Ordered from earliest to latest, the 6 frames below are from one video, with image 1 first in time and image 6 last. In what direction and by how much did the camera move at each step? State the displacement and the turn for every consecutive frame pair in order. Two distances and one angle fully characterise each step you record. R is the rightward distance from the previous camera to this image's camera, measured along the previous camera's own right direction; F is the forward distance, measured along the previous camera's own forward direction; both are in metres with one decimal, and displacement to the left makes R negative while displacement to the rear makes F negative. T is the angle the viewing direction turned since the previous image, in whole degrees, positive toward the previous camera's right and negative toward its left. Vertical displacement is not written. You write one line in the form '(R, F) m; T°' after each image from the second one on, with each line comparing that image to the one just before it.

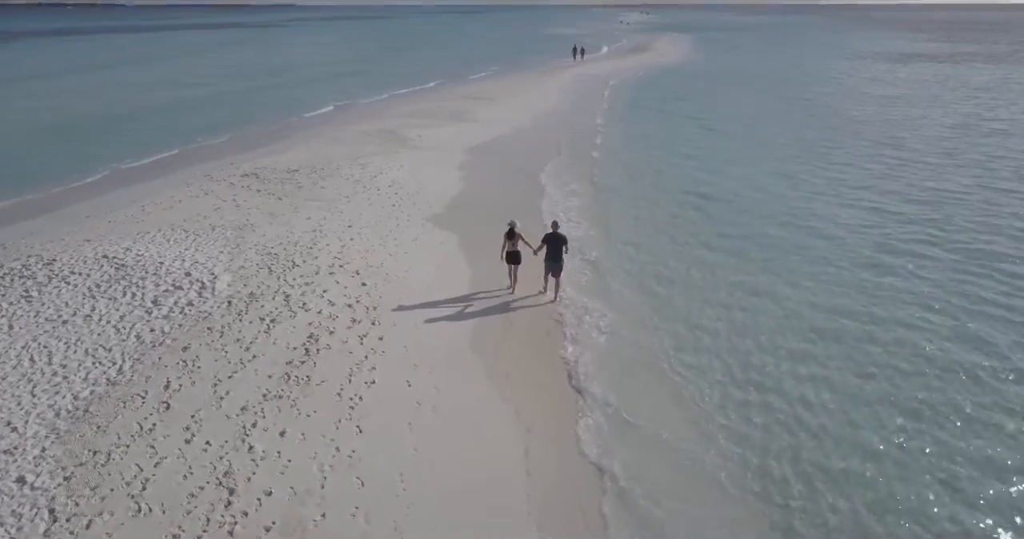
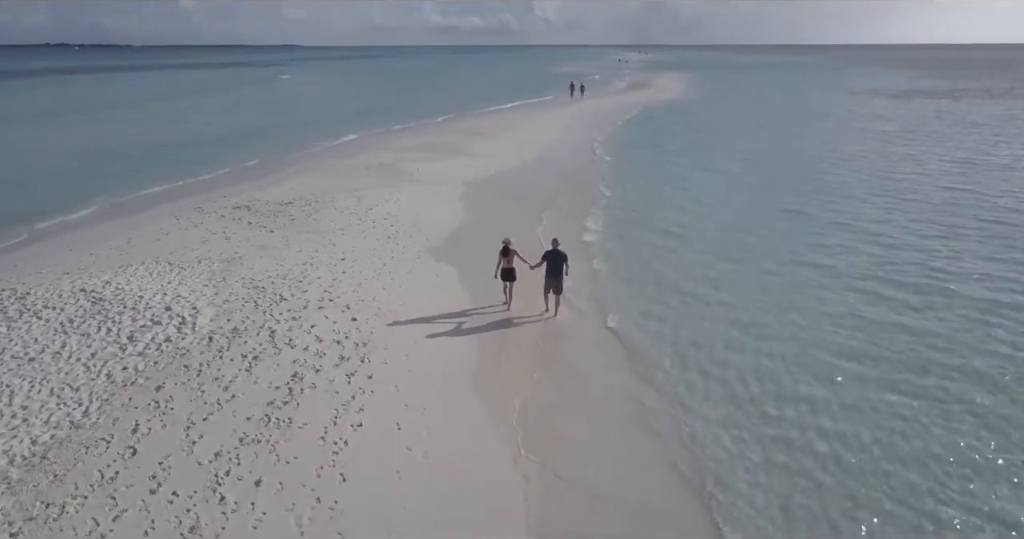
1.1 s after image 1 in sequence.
(0.0, +0.6) m; 0°
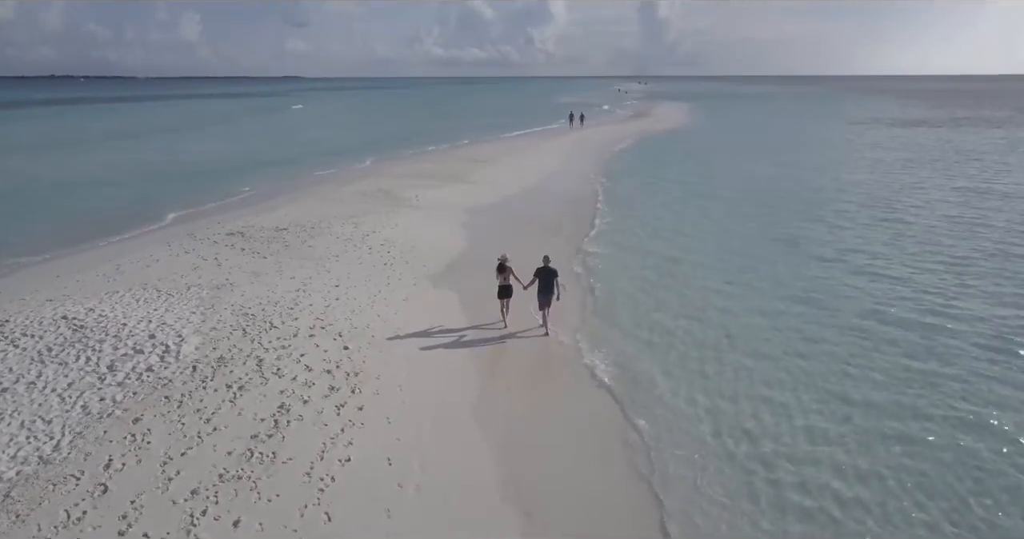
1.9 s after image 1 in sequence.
(0.0, +0.4) m; 0°
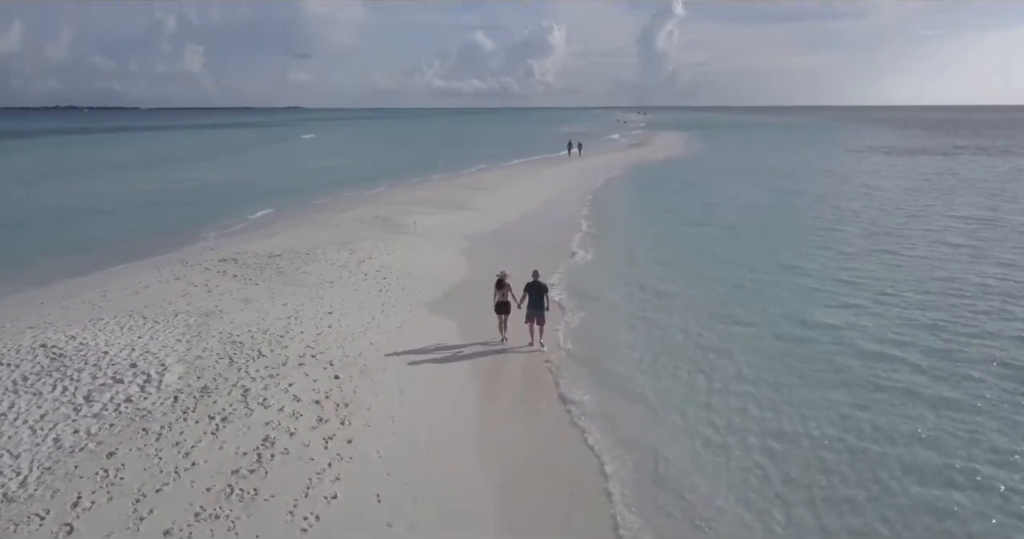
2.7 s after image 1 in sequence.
(0.0, +0.4) m; 0°
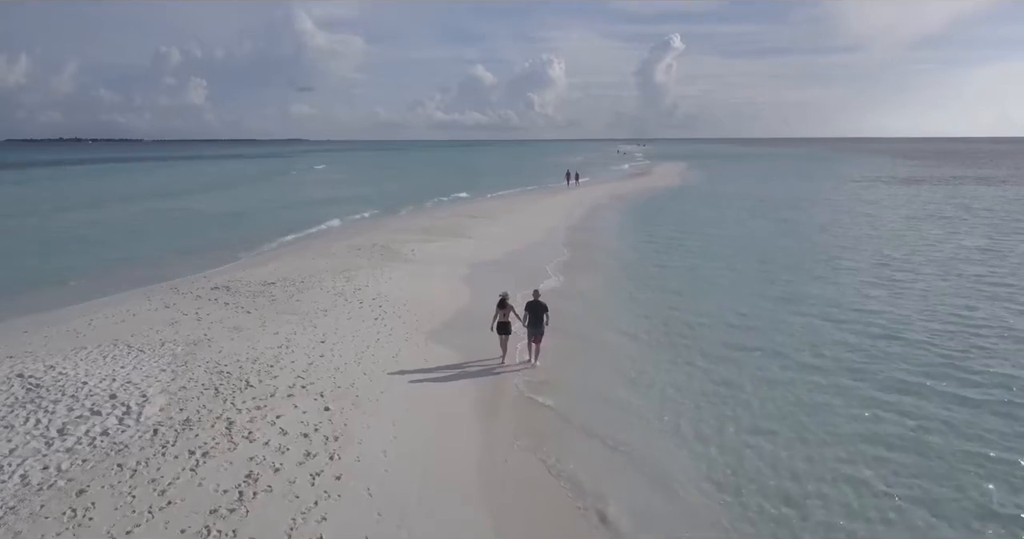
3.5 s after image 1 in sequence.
(0.0, +0.4) m; 0°
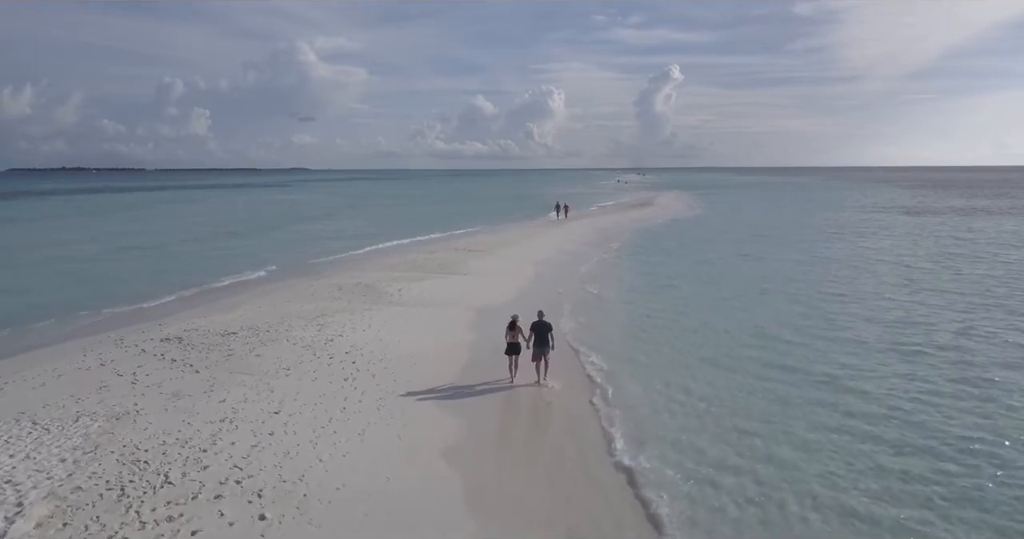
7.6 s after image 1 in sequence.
(+0.1, +2.2) m; 0°
